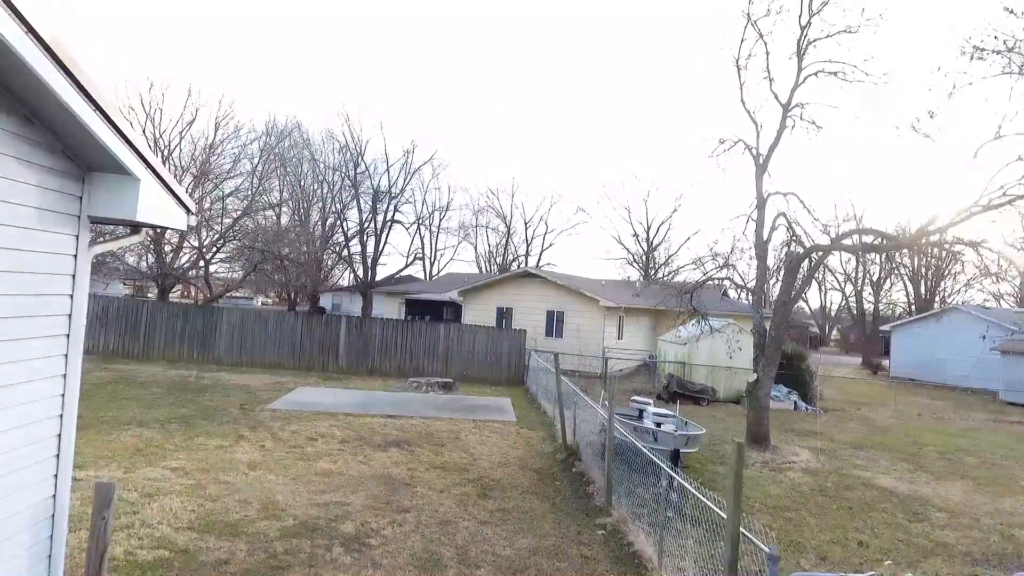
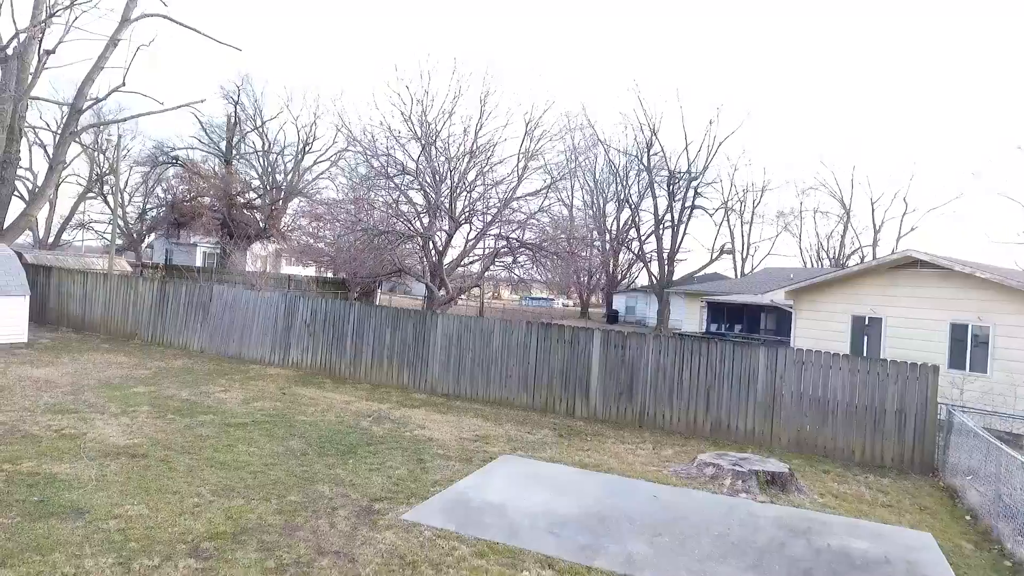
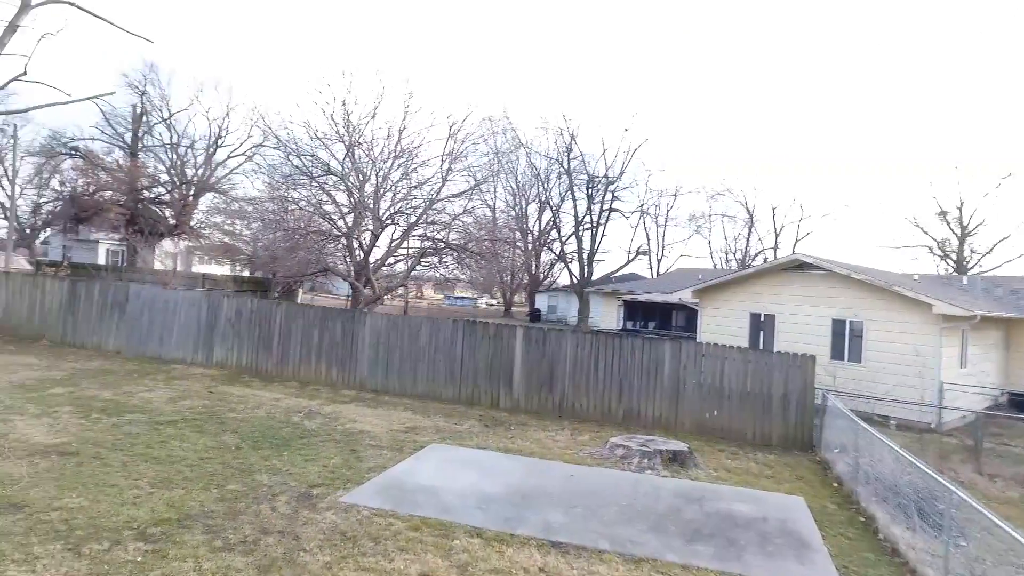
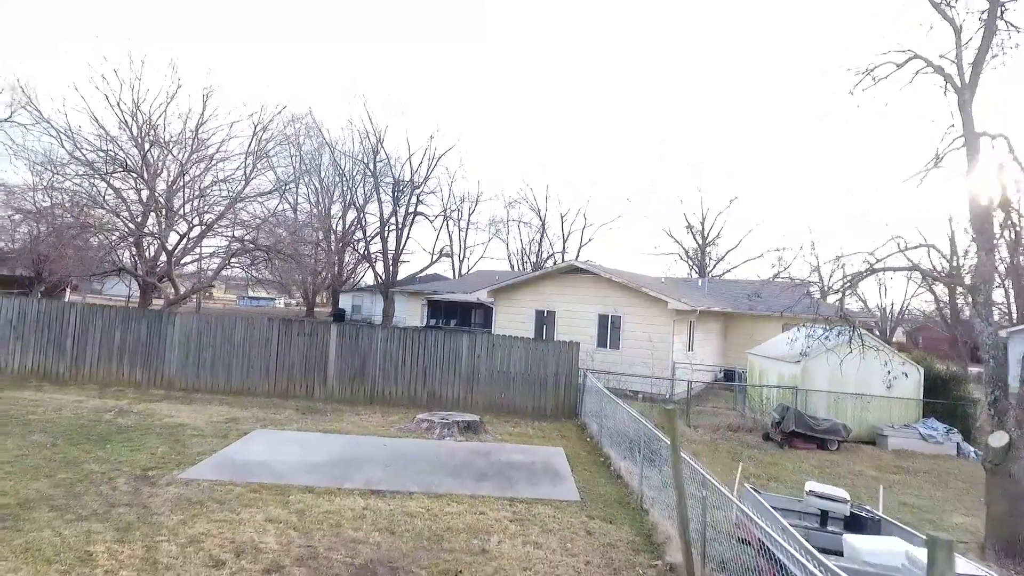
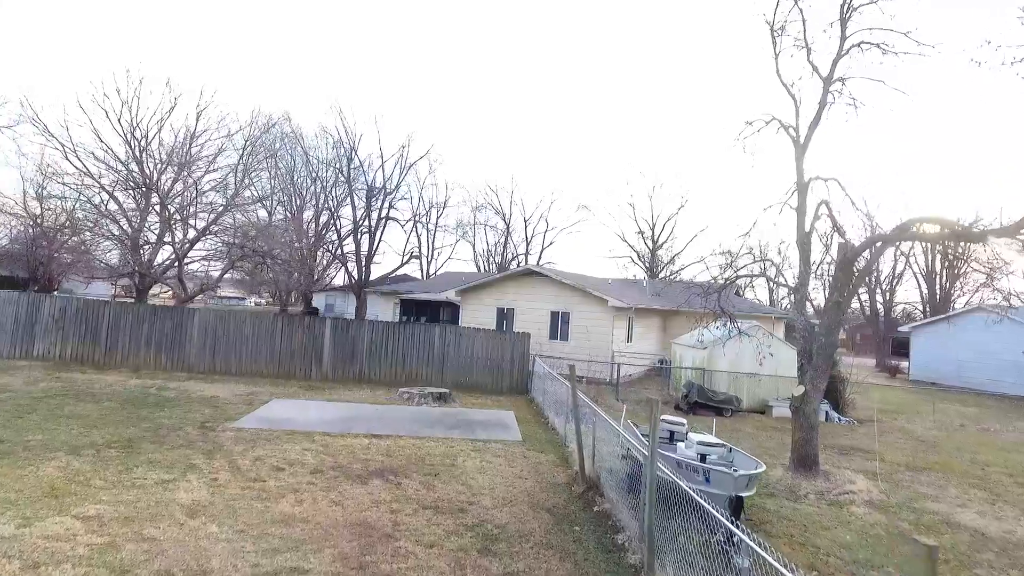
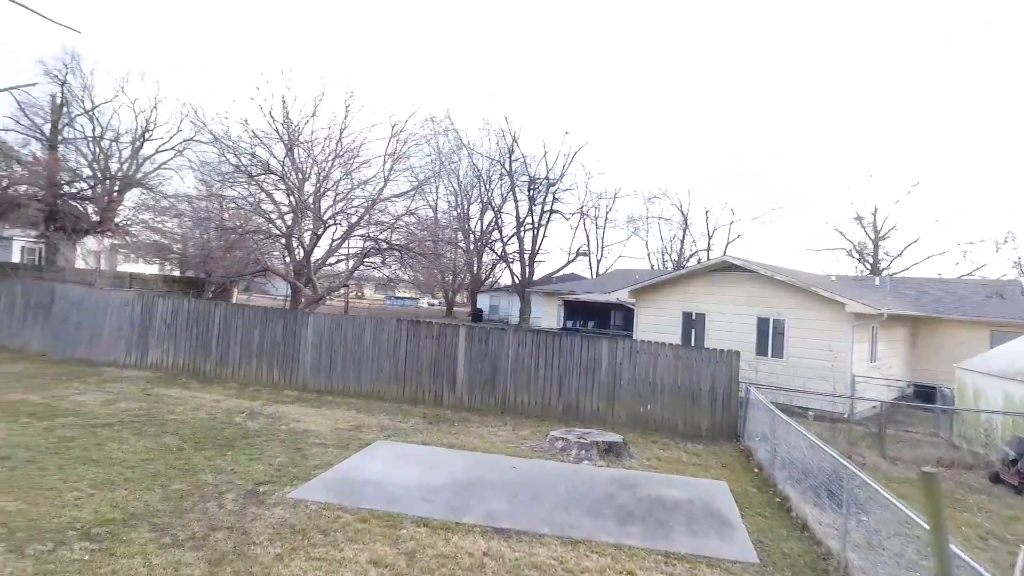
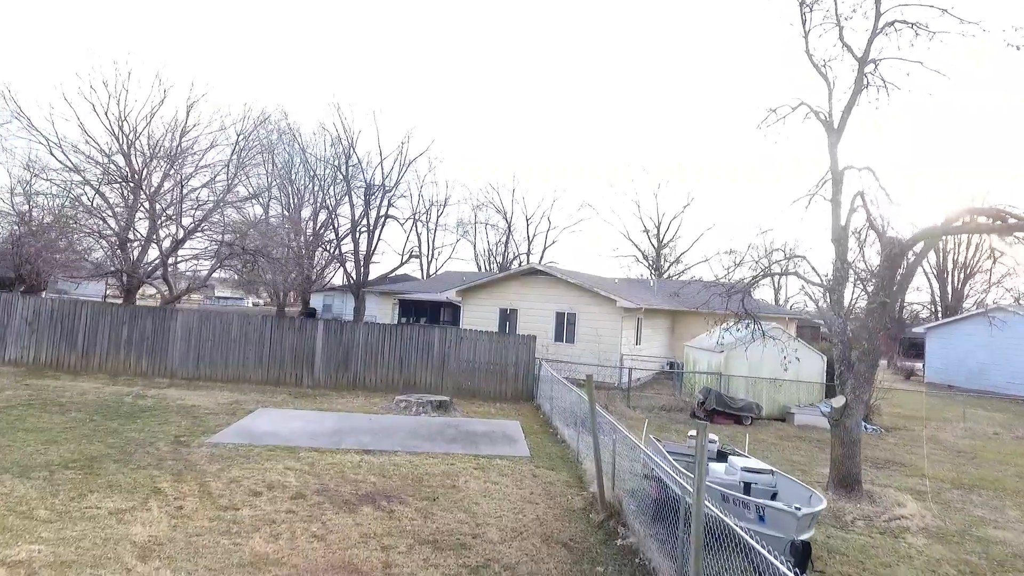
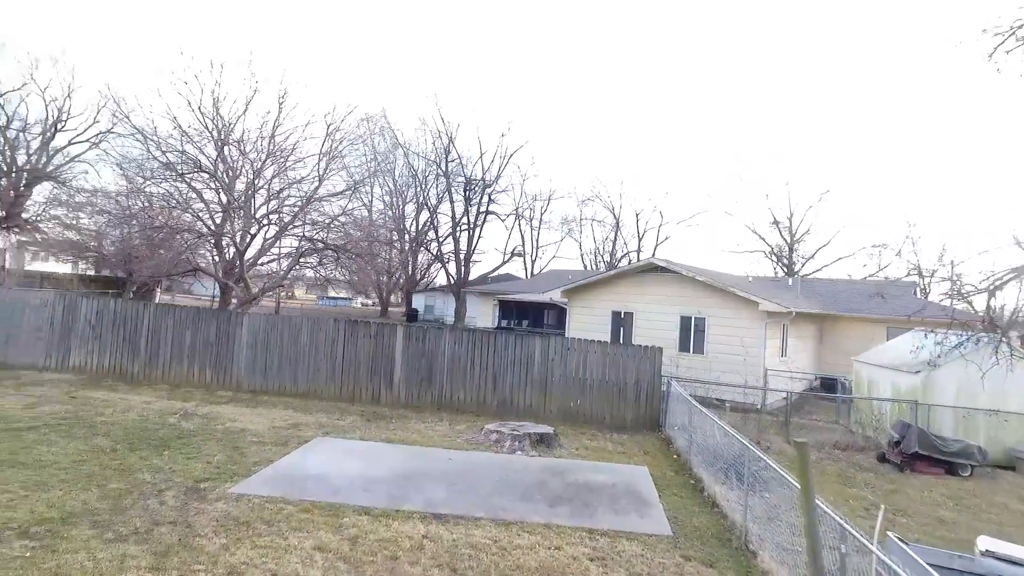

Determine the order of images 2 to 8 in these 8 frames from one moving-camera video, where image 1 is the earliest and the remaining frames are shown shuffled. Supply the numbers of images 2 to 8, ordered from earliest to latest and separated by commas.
5, 7, 4, 8, 6, 3, 2
